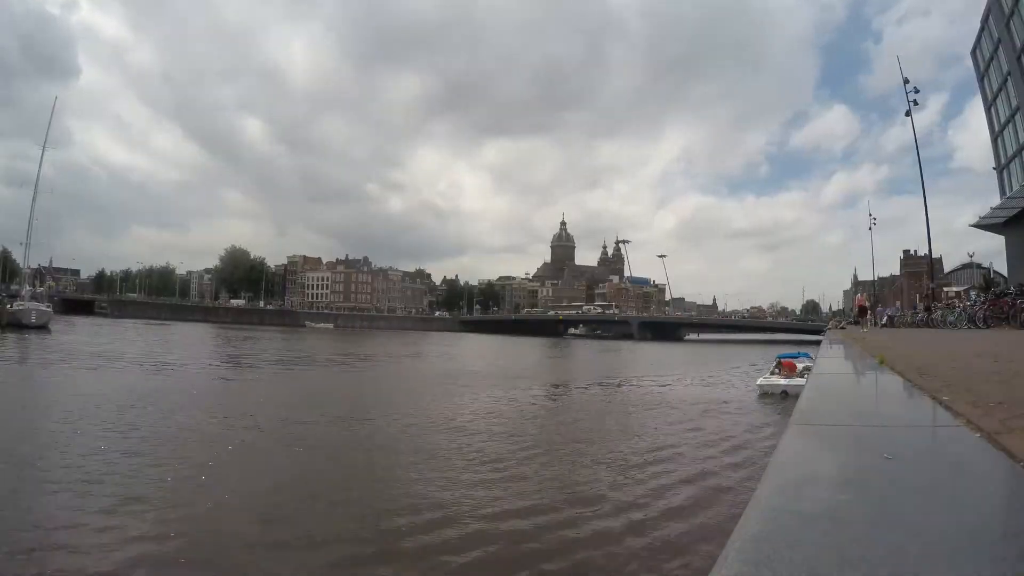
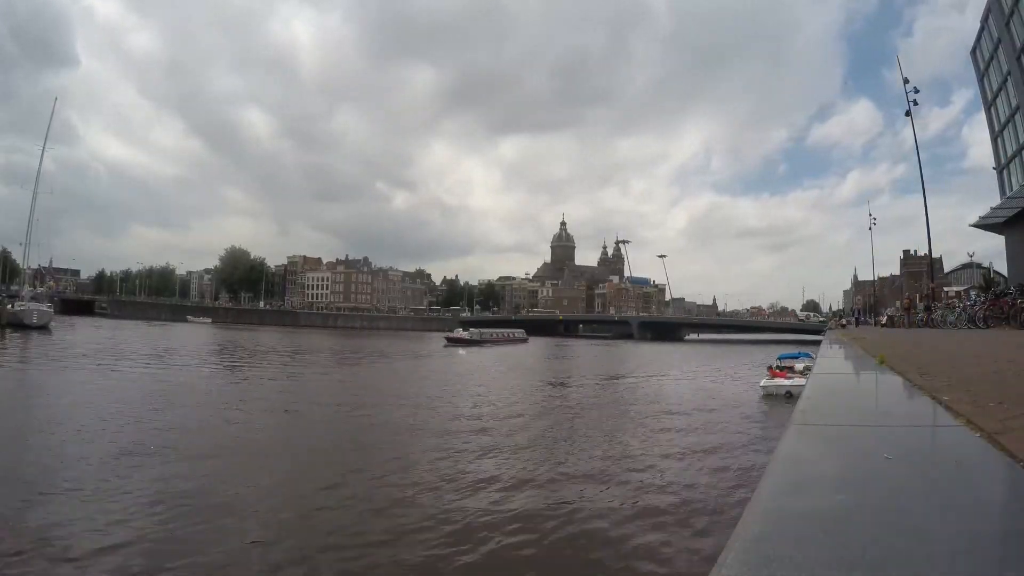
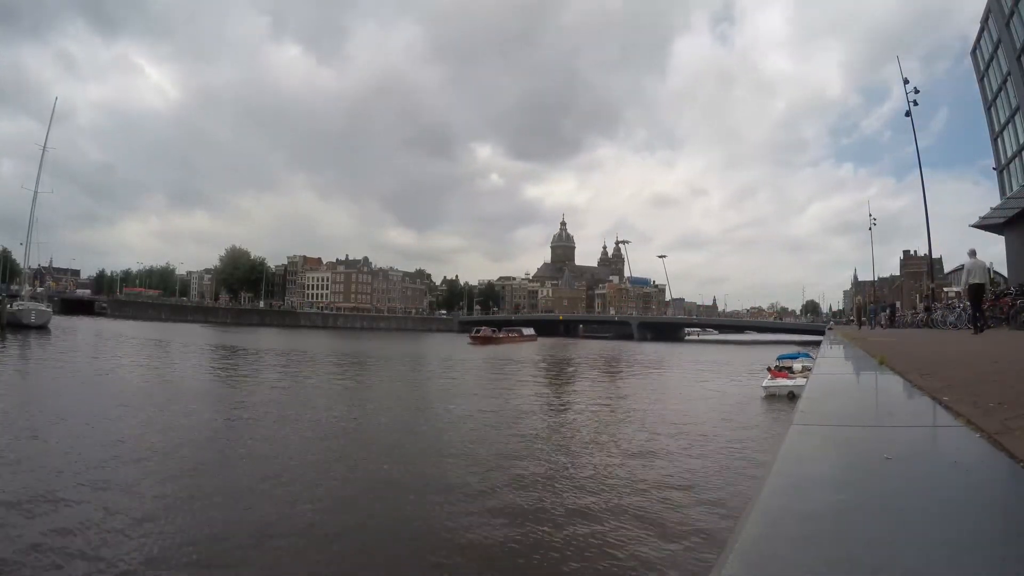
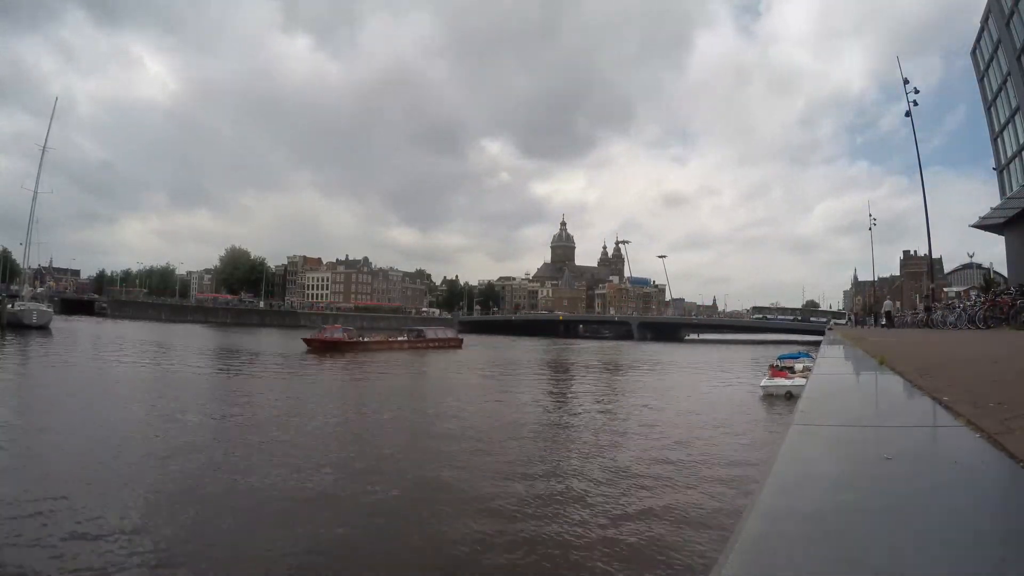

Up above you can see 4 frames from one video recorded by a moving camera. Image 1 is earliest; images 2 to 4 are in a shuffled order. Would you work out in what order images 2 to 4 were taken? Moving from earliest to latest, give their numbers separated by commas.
2, 3, 4
